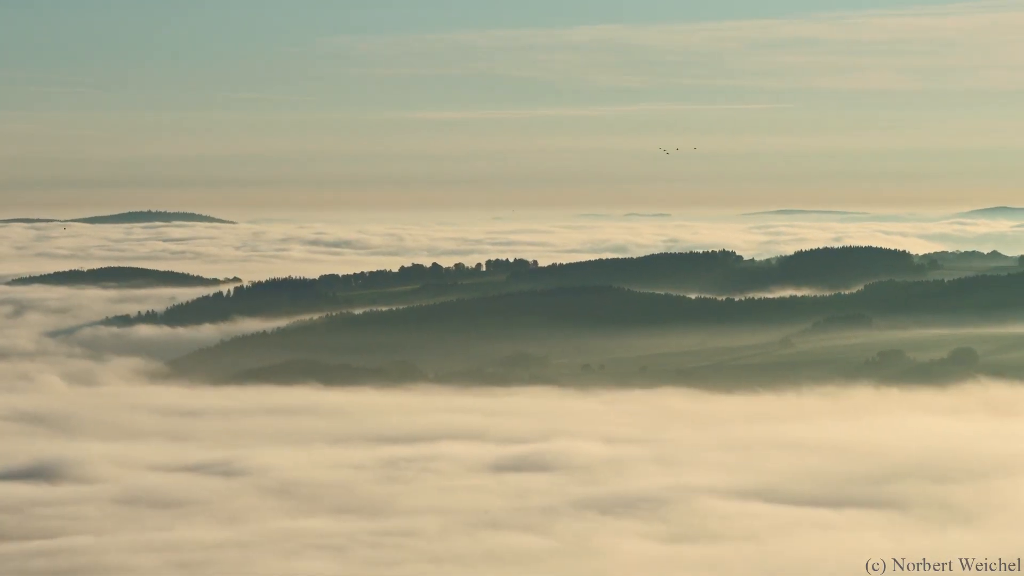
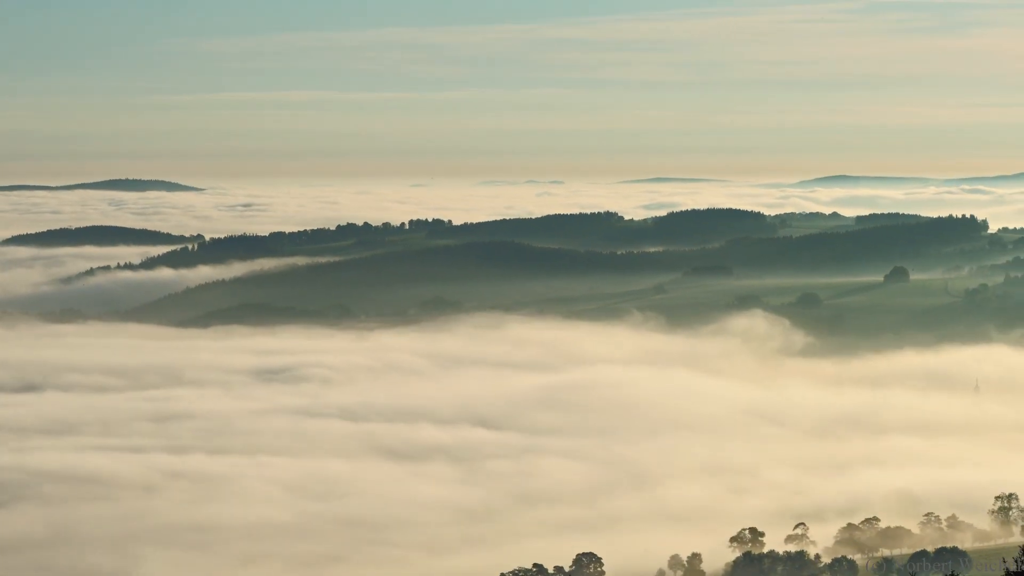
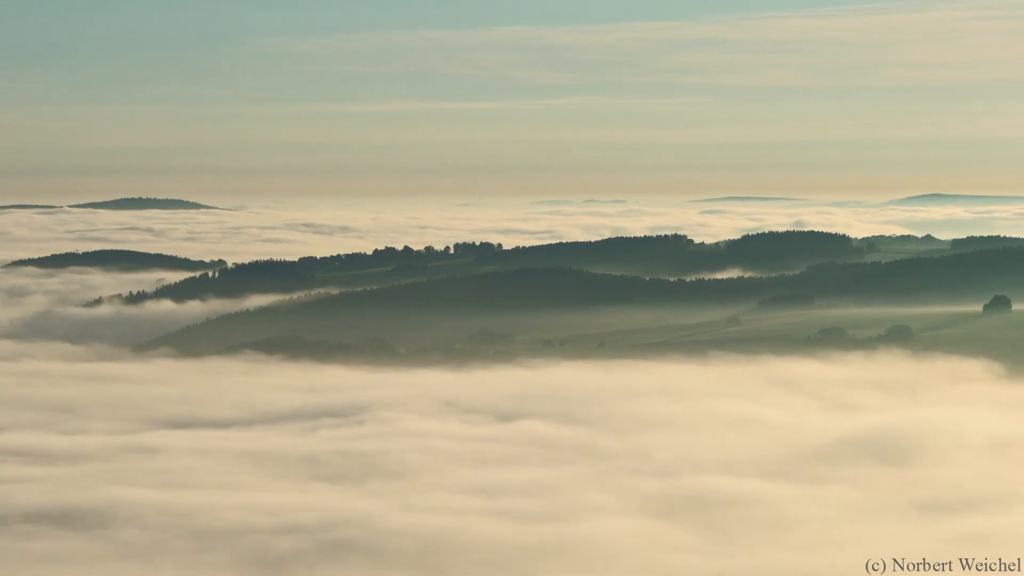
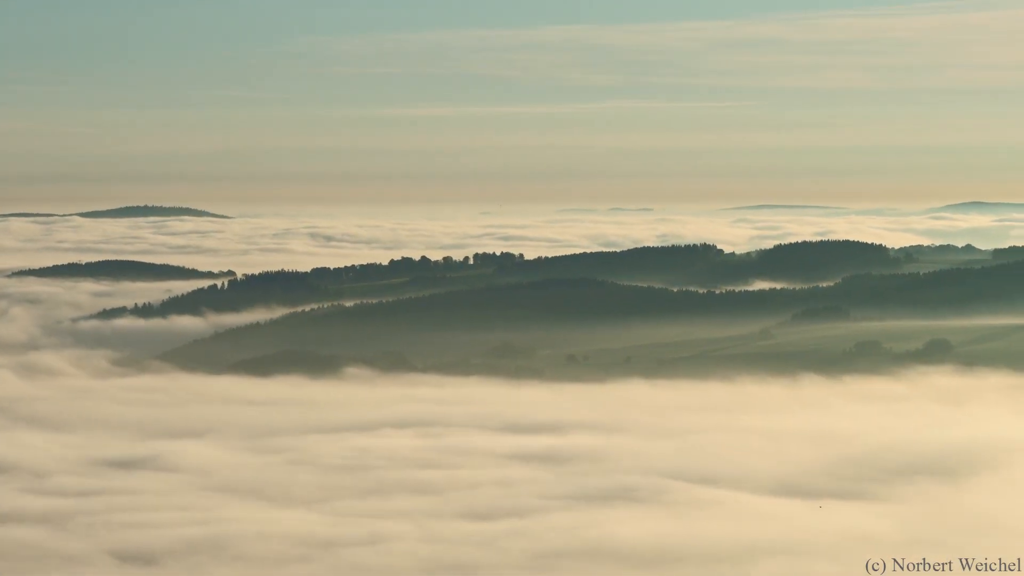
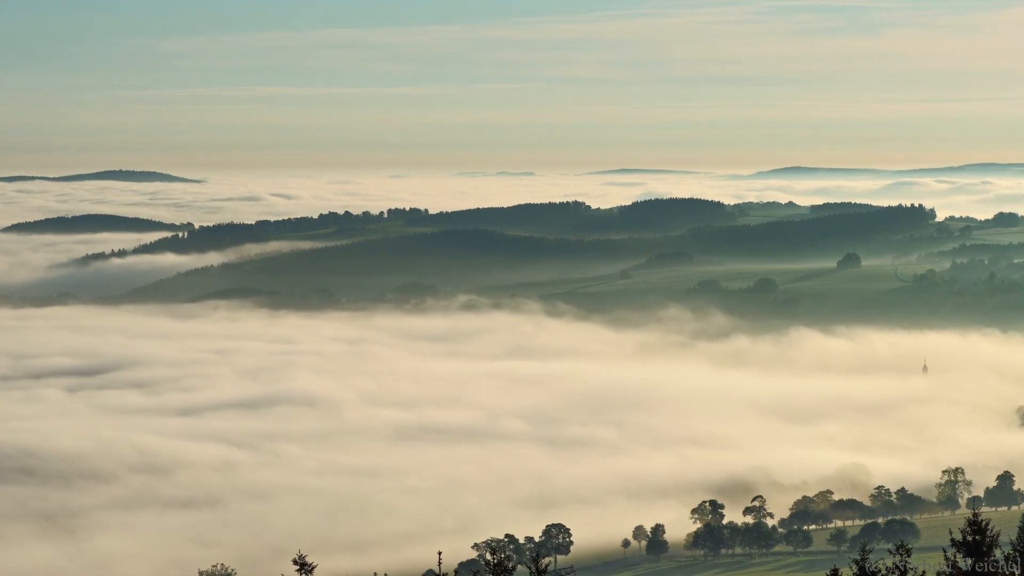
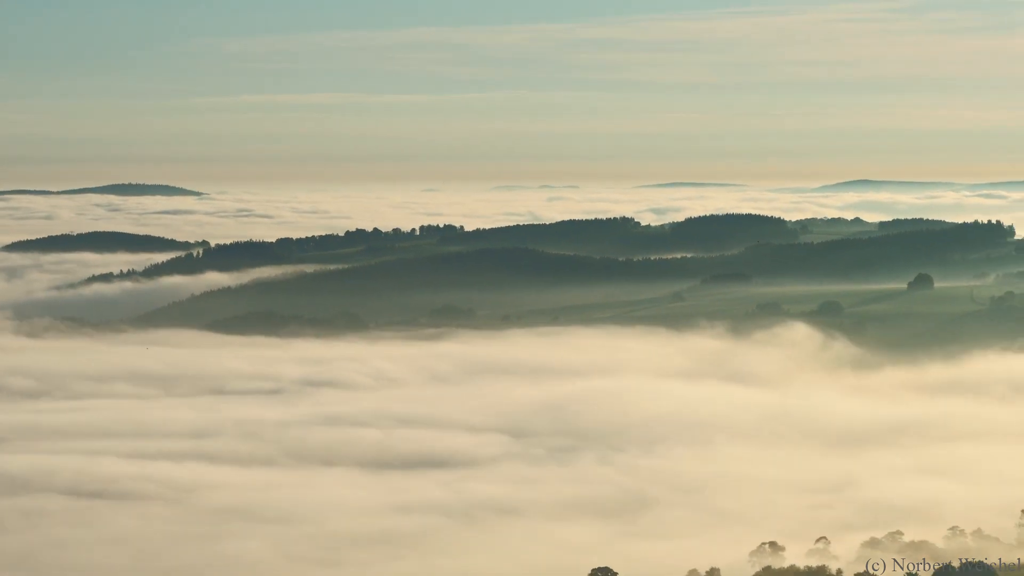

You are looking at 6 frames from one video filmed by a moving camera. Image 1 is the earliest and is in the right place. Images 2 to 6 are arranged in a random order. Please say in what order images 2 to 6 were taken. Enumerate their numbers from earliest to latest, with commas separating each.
4, 3, 6, 2, 5
